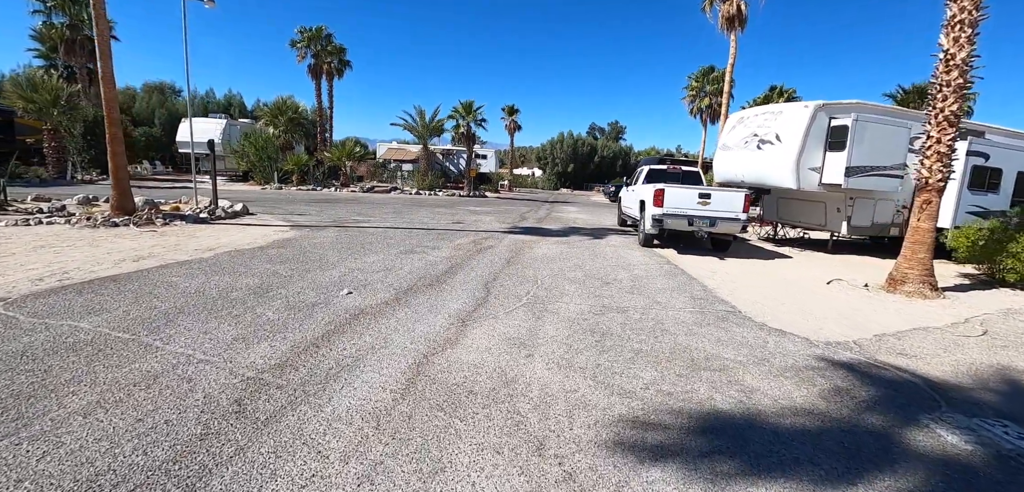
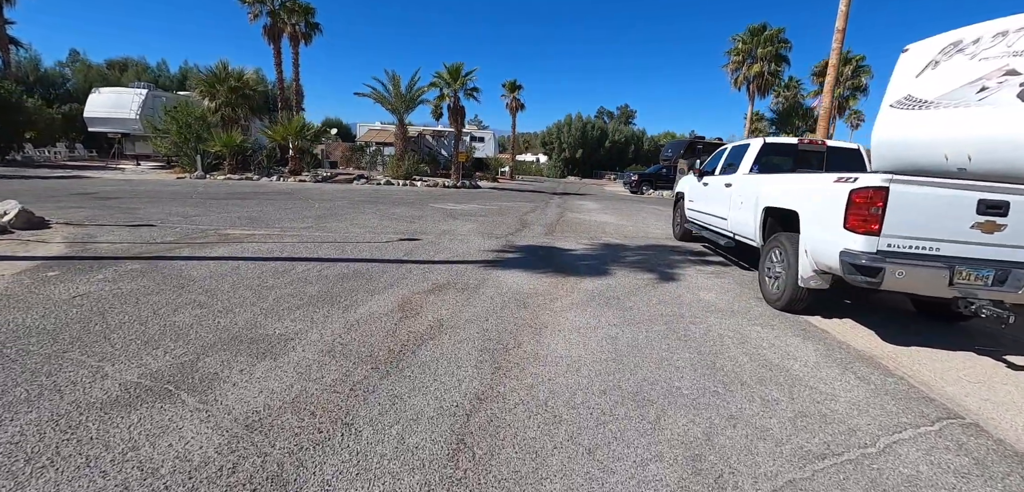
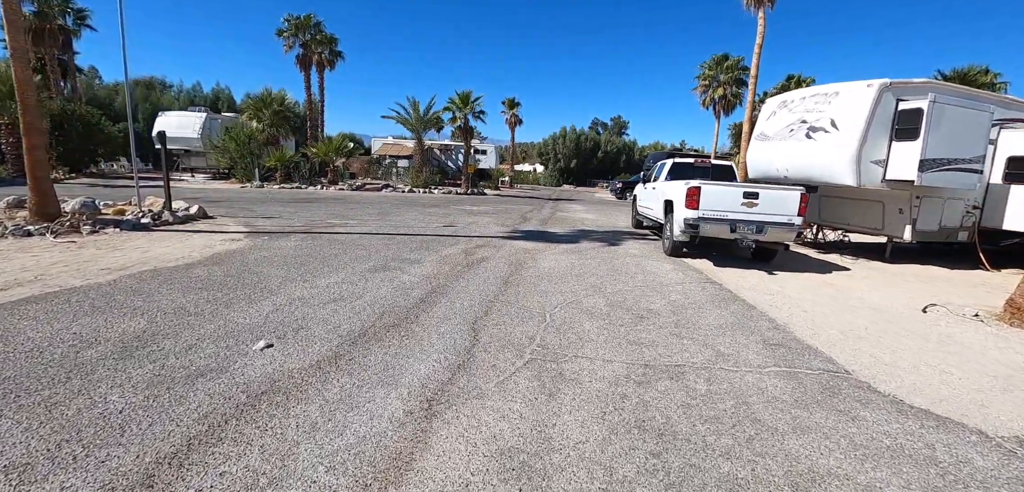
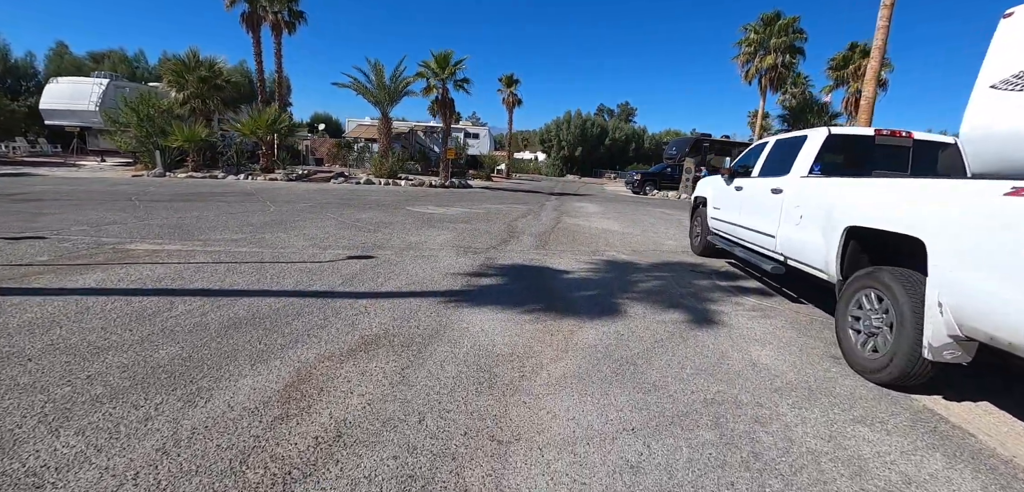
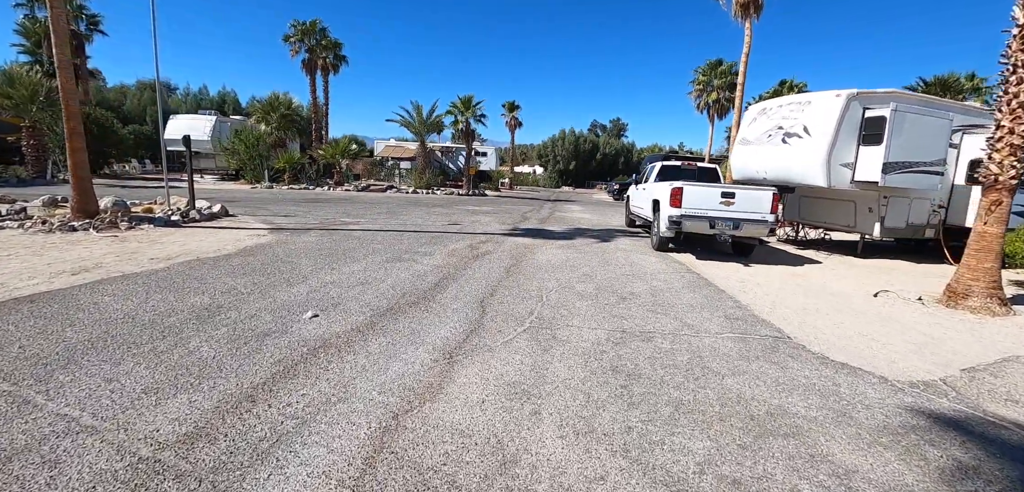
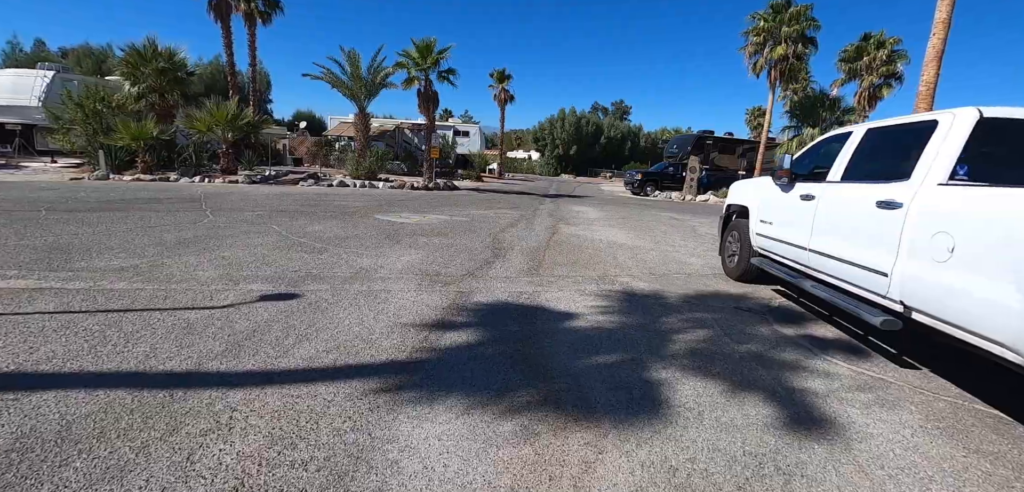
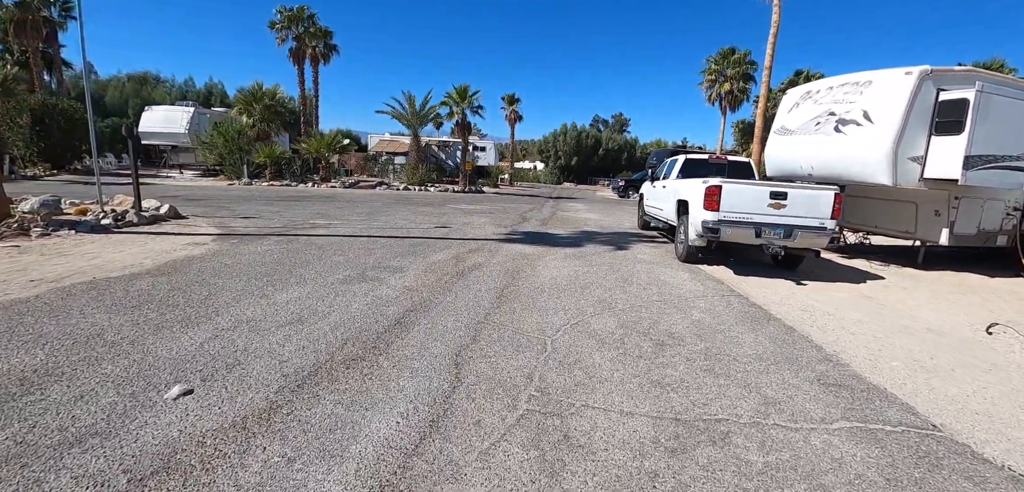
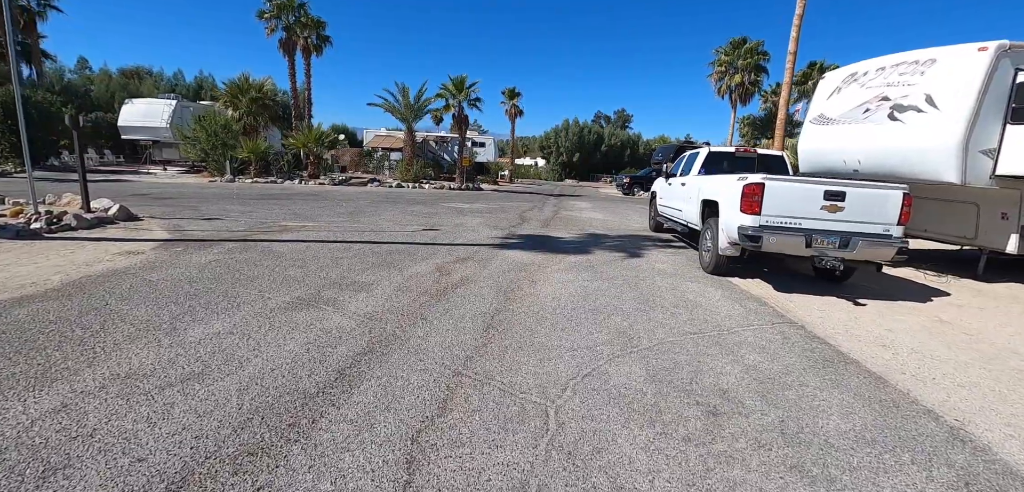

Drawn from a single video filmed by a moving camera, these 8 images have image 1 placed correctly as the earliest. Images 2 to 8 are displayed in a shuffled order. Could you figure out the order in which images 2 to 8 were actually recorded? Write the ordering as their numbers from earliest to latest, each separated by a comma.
5, 3, 7, 8, 2, 4, 6
